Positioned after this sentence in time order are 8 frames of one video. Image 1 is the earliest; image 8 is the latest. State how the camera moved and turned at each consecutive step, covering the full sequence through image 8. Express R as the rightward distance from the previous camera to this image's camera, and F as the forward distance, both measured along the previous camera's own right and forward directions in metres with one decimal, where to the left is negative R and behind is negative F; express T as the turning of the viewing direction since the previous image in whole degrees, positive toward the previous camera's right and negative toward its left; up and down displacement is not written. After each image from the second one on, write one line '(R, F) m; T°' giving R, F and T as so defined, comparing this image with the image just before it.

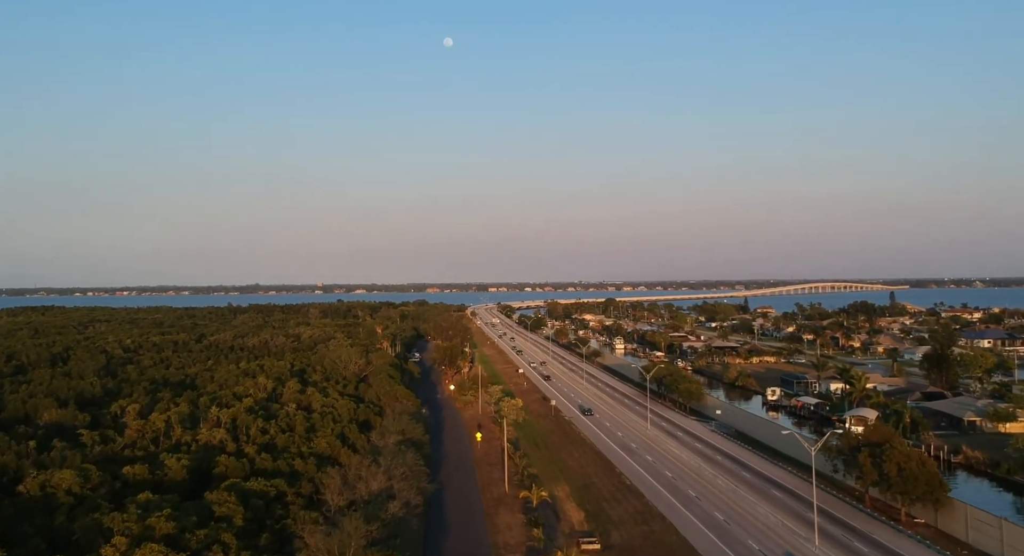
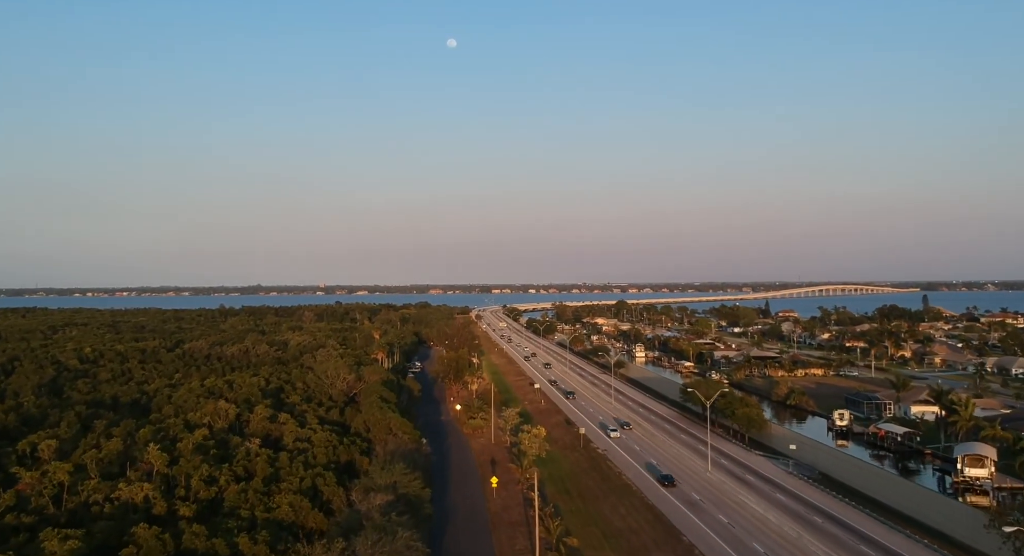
(-1.2, +12.4) m; 0°
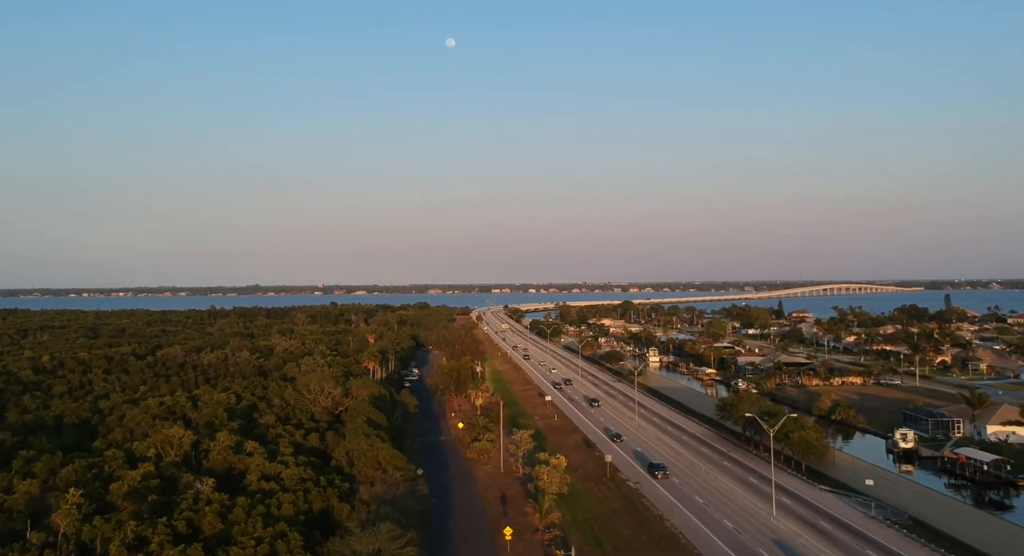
(-0.8, +8.9) m; 0°
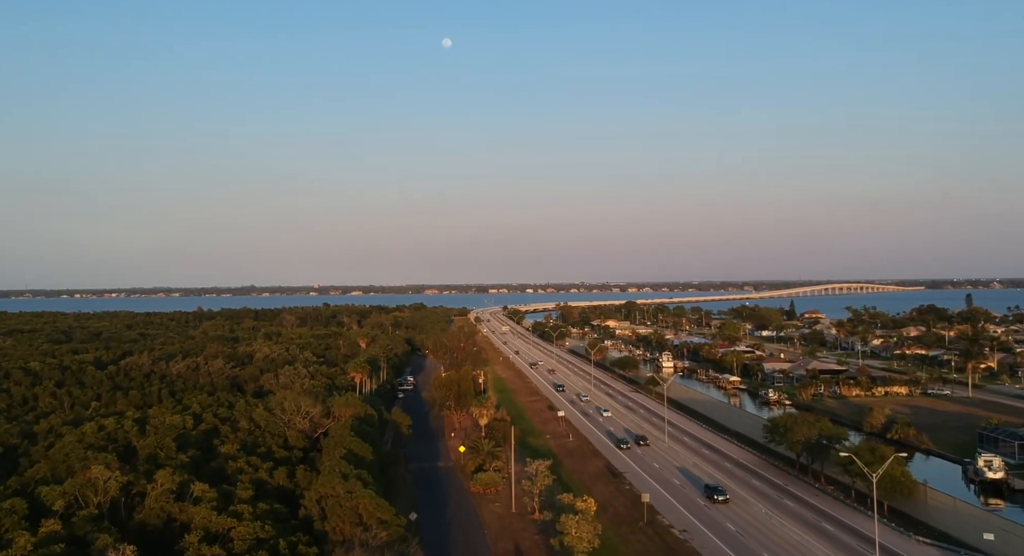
(-0.8, +9.0) m; 0°
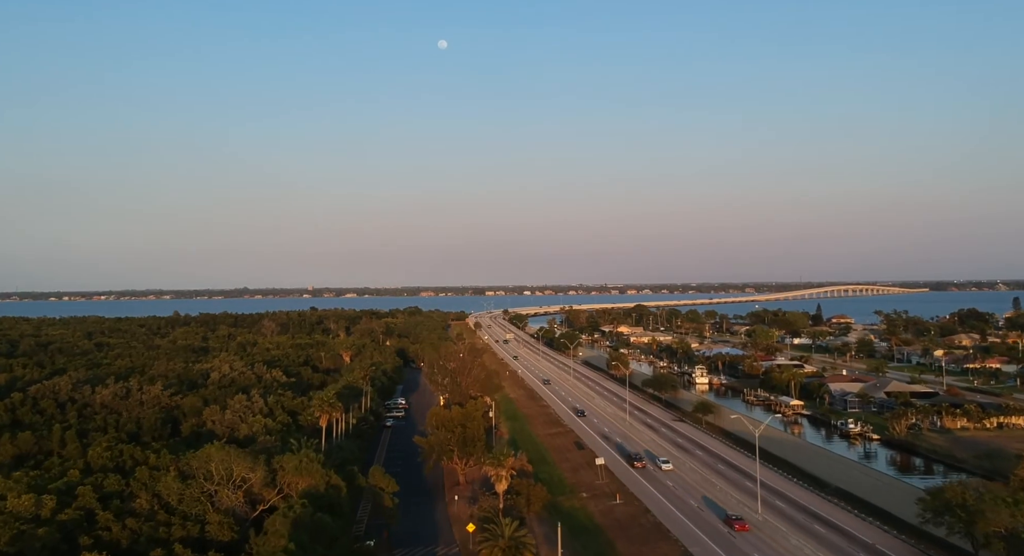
(-1.5, +16.1) m; 0°
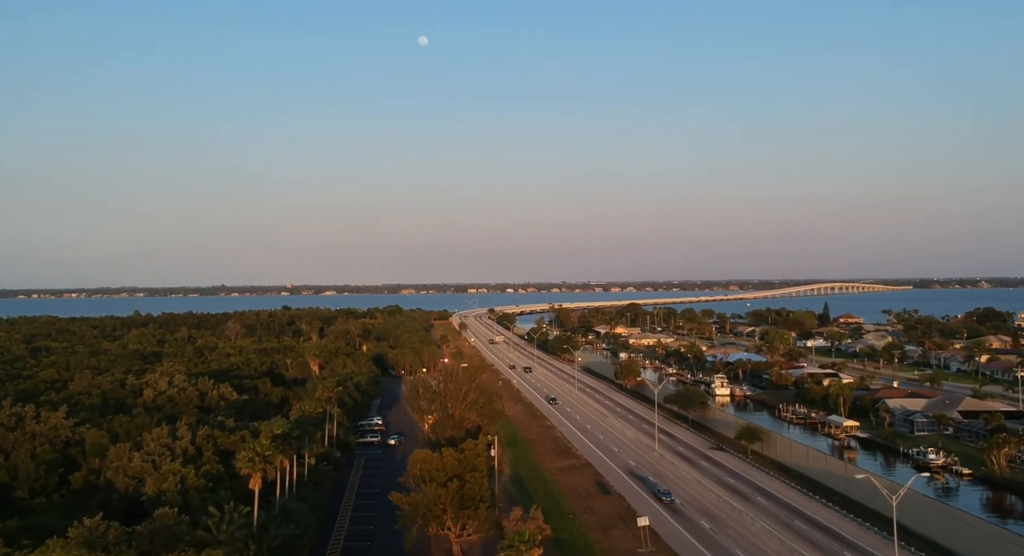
(-1.3, +12.8) m; +1°
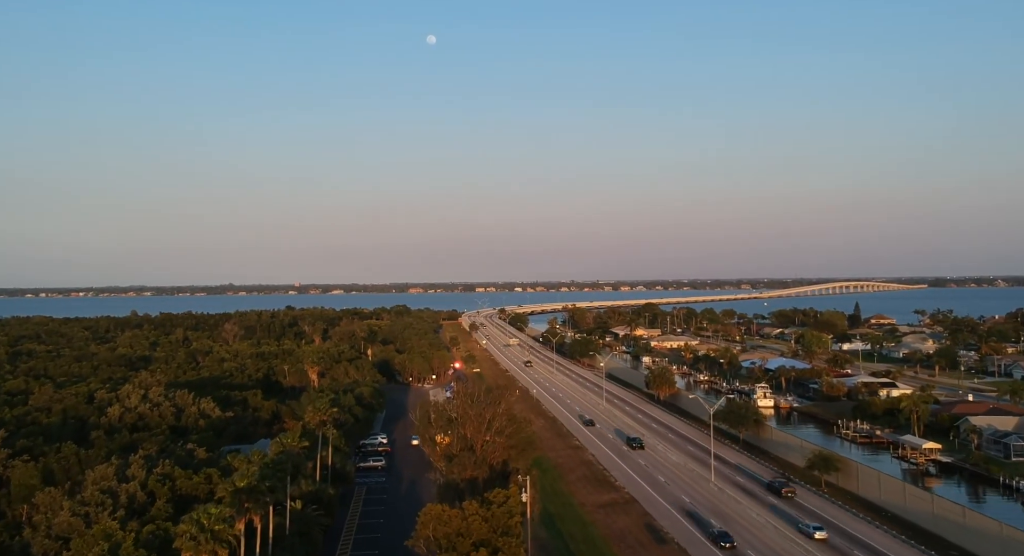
(-1.1, +8.5) m; -1°
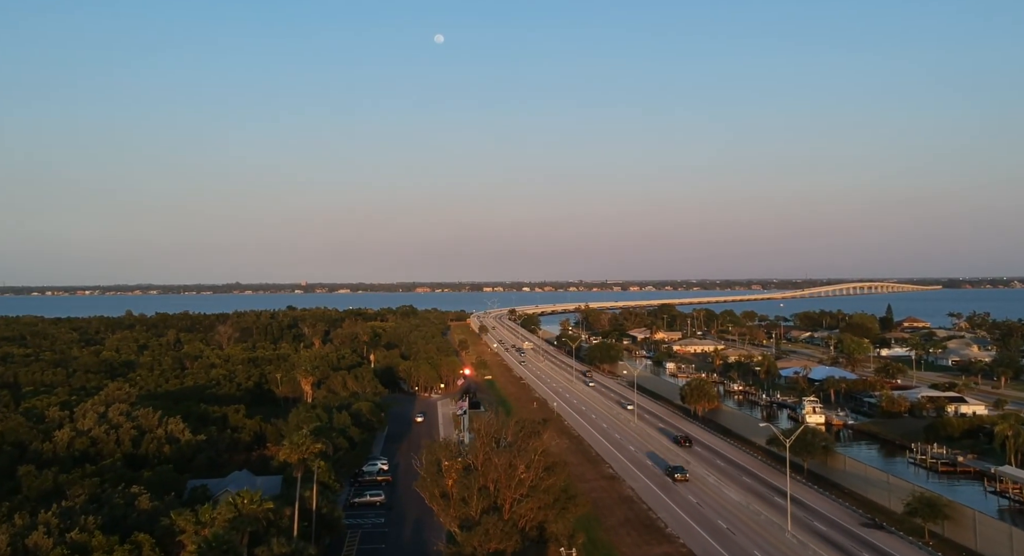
(-0.9, +8.6) m; 0°
